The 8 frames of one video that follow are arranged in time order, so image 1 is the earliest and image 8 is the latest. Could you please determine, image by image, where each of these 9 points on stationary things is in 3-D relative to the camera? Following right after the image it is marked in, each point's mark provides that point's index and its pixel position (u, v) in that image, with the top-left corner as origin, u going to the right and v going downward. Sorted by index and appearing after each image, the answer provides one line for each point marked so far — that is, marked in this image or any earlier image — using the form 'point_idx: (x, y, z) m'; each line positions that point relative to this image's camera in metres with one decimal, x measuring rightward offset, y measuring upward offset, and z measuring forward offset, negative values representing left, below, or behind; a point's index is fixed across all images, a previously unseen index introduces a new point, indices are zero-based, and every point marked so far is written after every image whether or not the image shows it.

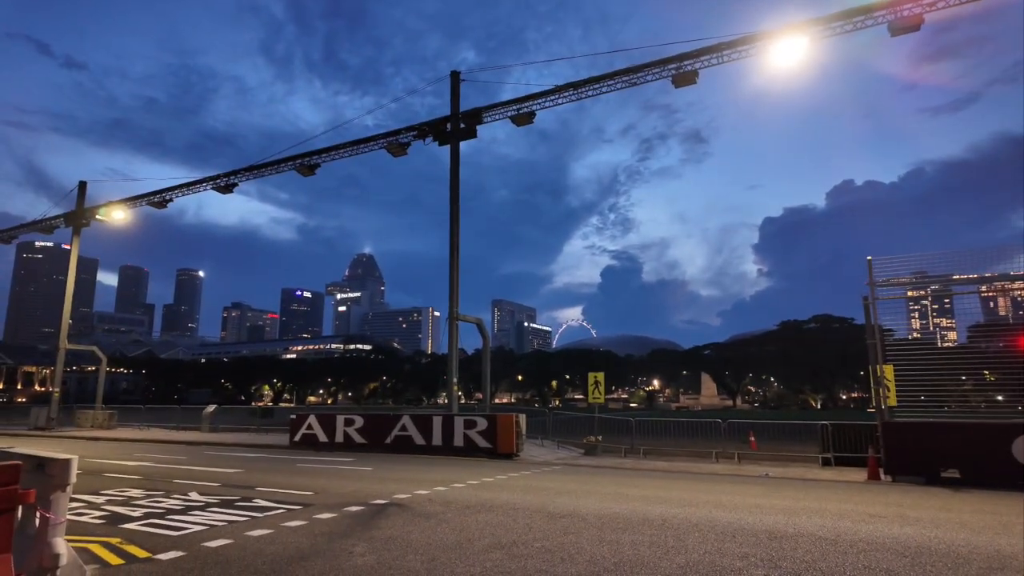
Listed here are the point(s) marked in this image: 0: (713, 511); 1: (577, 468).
0: (+2.7, -3.0, +9.2) m
1: (+1.5, -3.9, +14.8) m
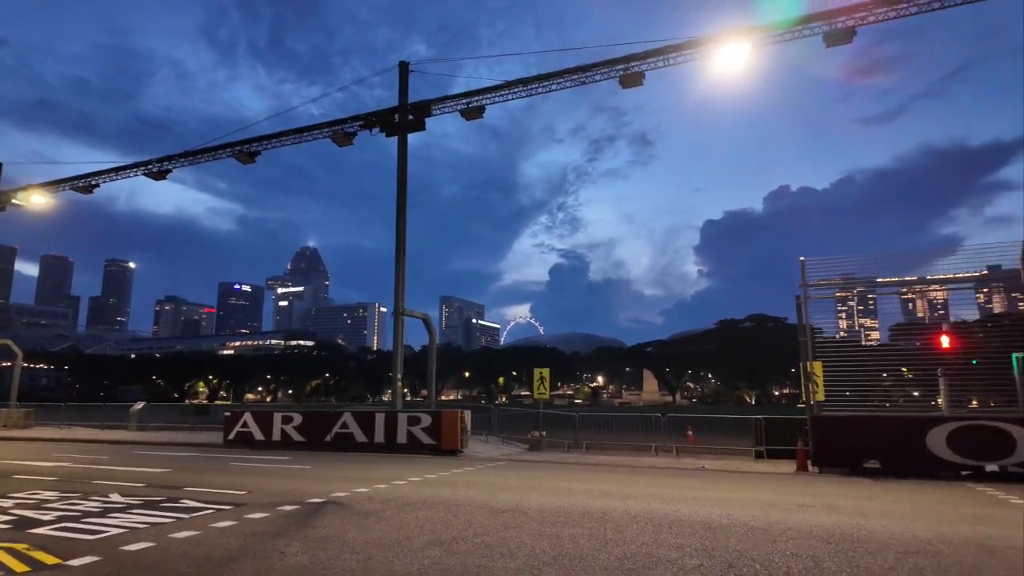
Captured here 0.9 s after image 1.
0: (+1.9, -2.9, +9.3) m
1: (+0.2, -3.8, +14.9) m
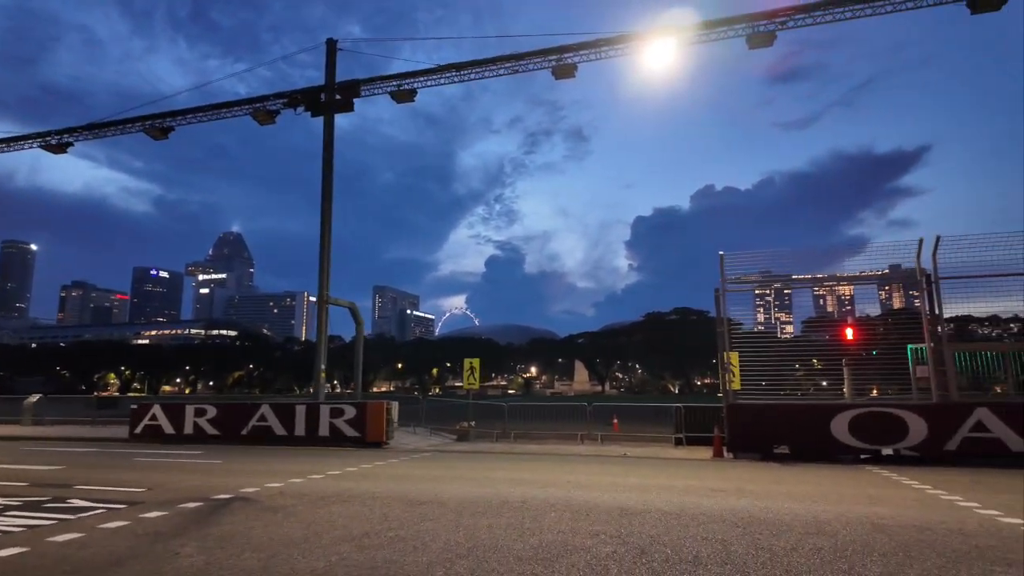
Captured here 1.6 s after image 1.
0: (+0.8, -2.8, +9.4) m
1: (-1.4, -3.6, +14.8) m
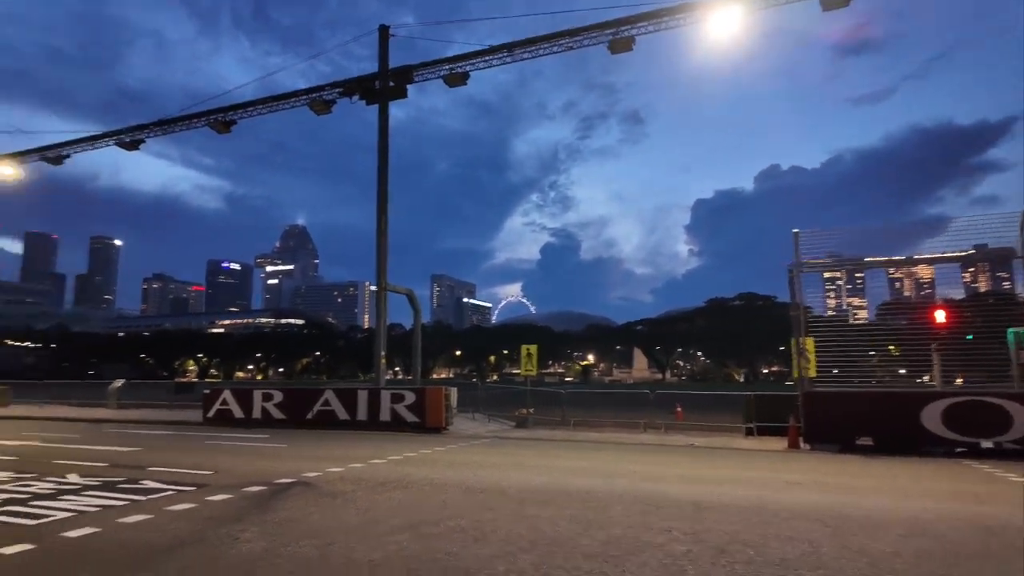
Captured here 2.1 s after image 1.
0: (+1.7, -2.6, +9.0) m
1: (-0.1, -3.2, +14.5) m
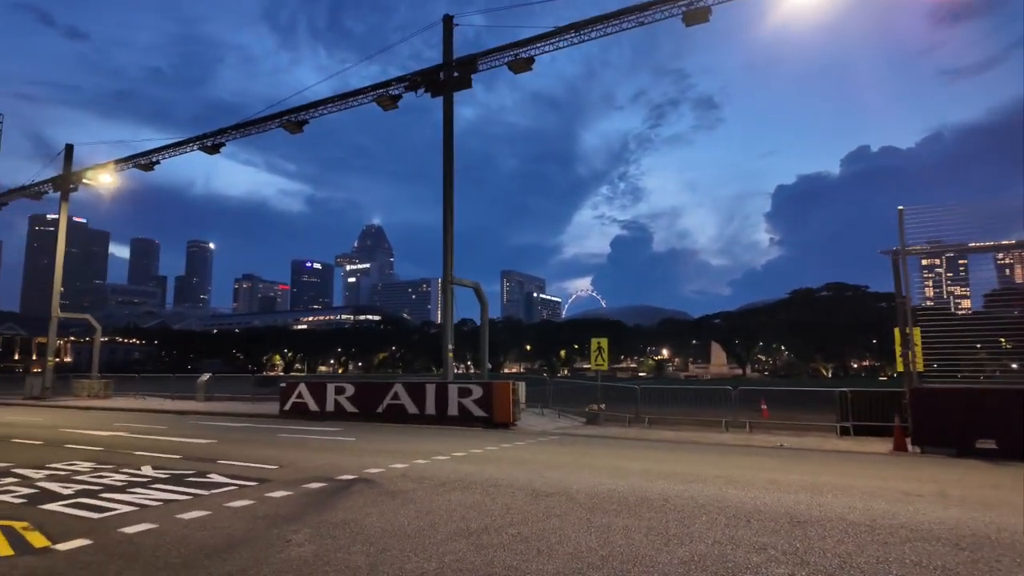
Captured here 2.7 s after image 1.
0: (+2.5, -2.4, +8.1) m
1: (+1.4, -3.0, +13.8) m
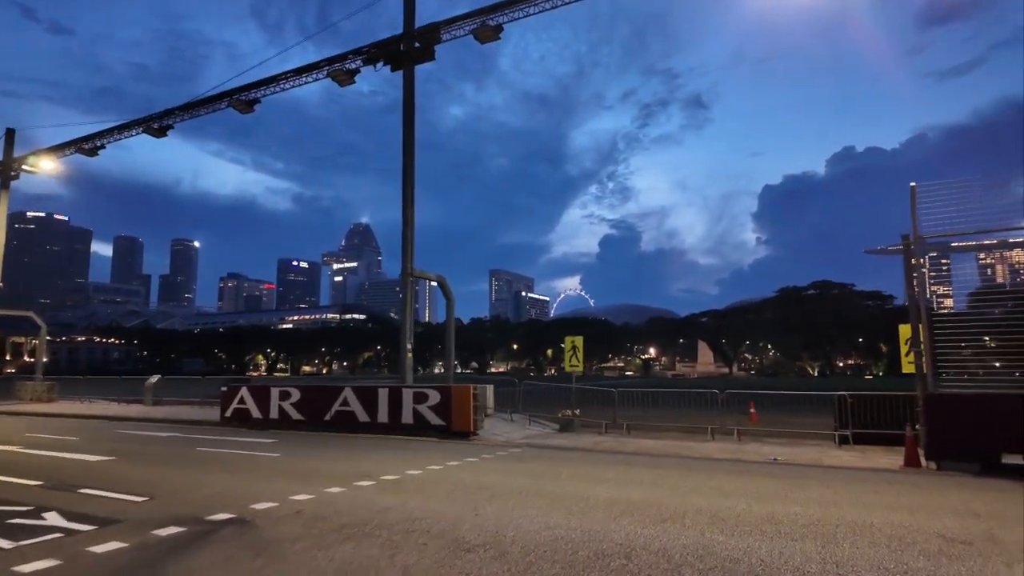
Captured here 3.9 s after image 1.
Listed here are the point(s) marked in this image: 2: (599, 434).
0: (+1.8, -2.2, +6.5) m
1: (+0.6, -2.9, +12.1) m
2: (+2.0, -3.4, +15.9) m
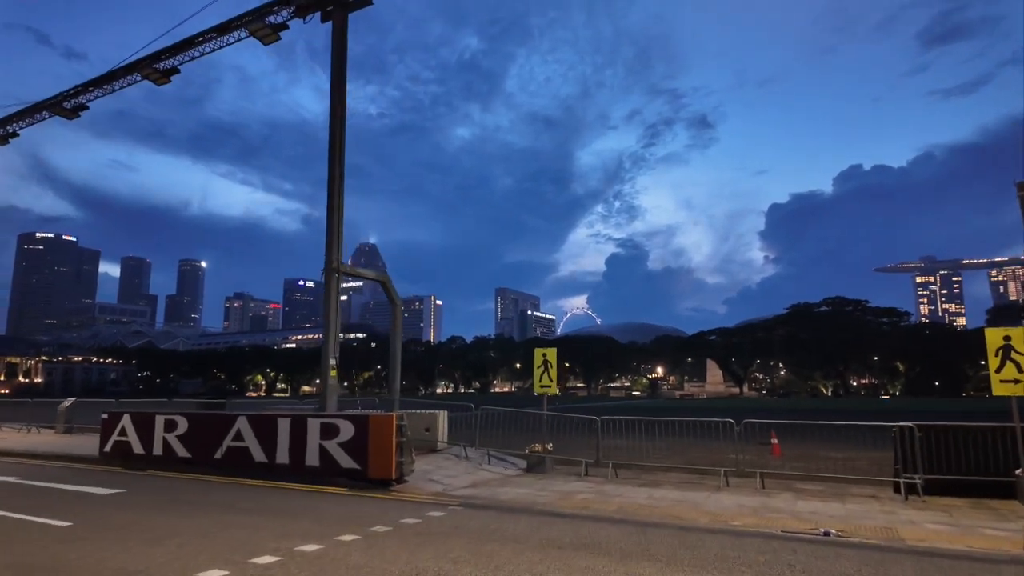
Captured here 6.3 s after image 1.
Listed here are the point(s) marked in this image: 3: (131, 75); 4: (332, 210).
0: (+0.9, -1.9, +2.7) m
1: (-0.3, -2.7, +8.3) m
2: (+1.2, -3.3, +12.0) m
3: (-10.2, +6.0, +18.9) m
4: (-3.9, +2.3, +17.9) m
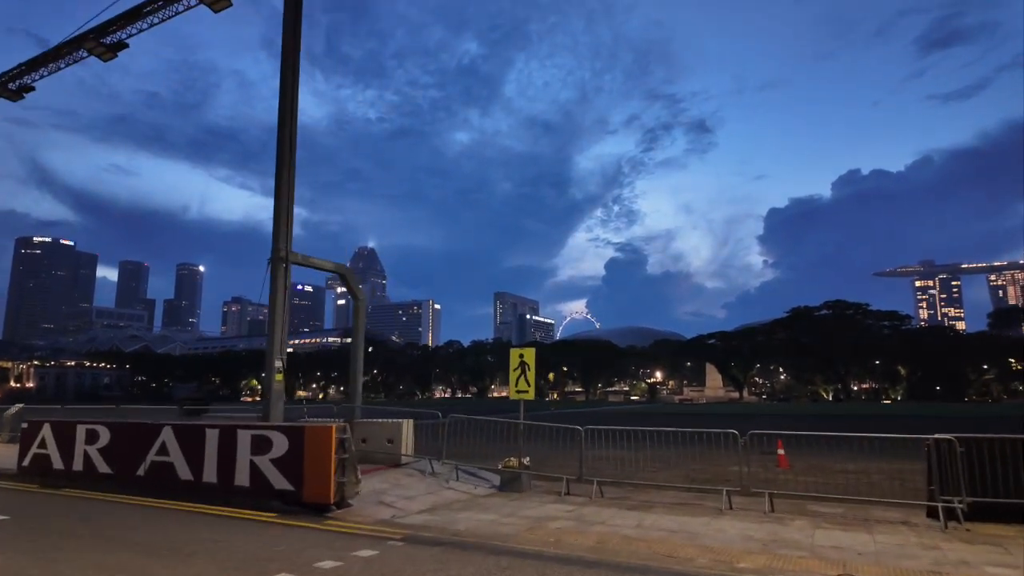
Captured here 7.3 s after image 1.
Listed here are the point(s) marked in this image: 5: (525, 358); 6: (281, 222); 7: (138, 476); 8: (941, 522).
0: (+0.4, -1.7, +1.1) m
1: (-0.8, -2.5, +6.7) m
2: (+0.7, -3.2, +10.4) m
3: (-10.7, +6.1, +17.4) m
4: (-4.4, +2.4, +16.3) m
5: (+0.7, -1.6, +15.3) m
6: (-4.4, +1.5, +15.8) m
7: (-5.6, -2.9, +10.5) m
8: (+5.9, -3.3, +10.0) m
